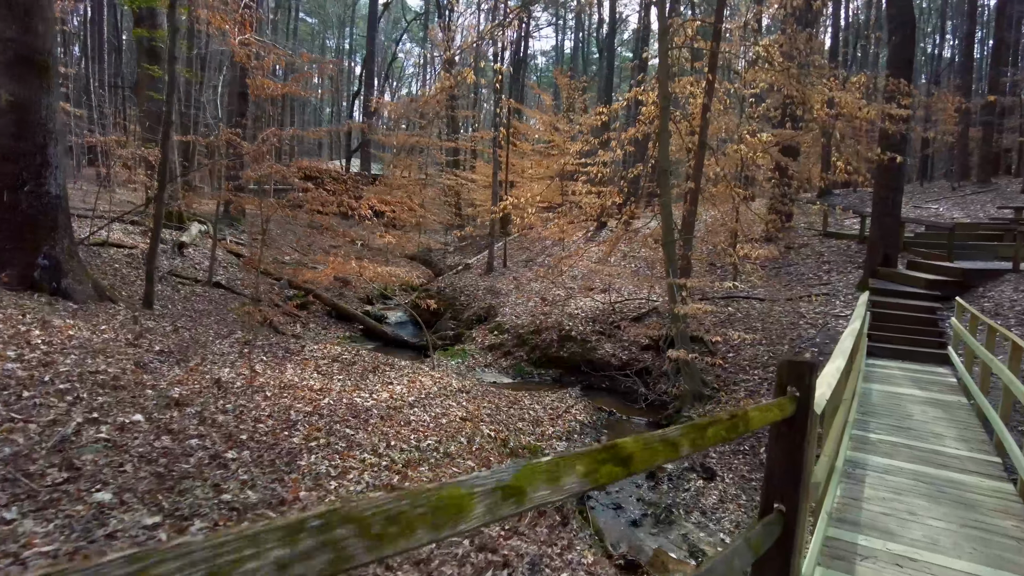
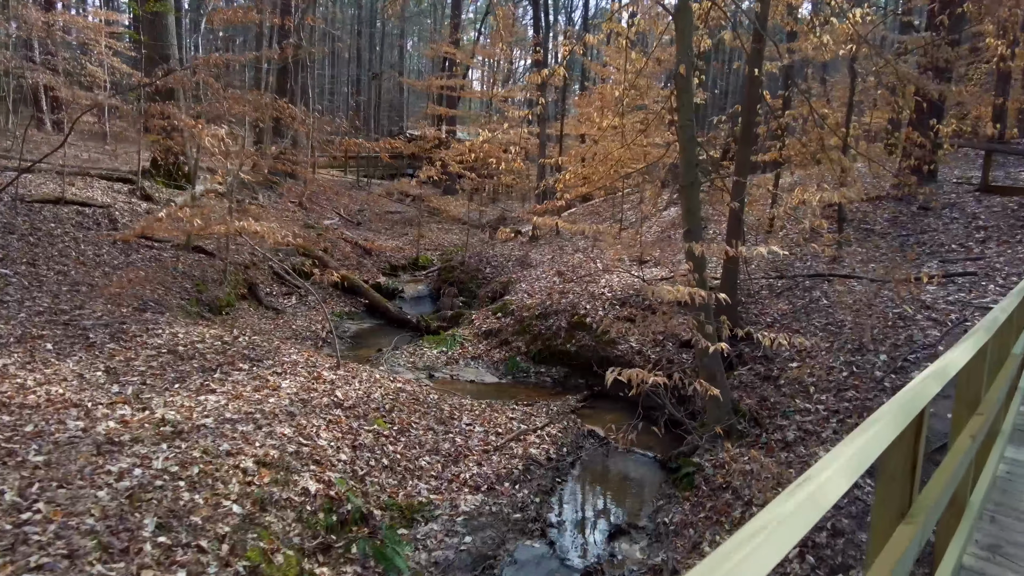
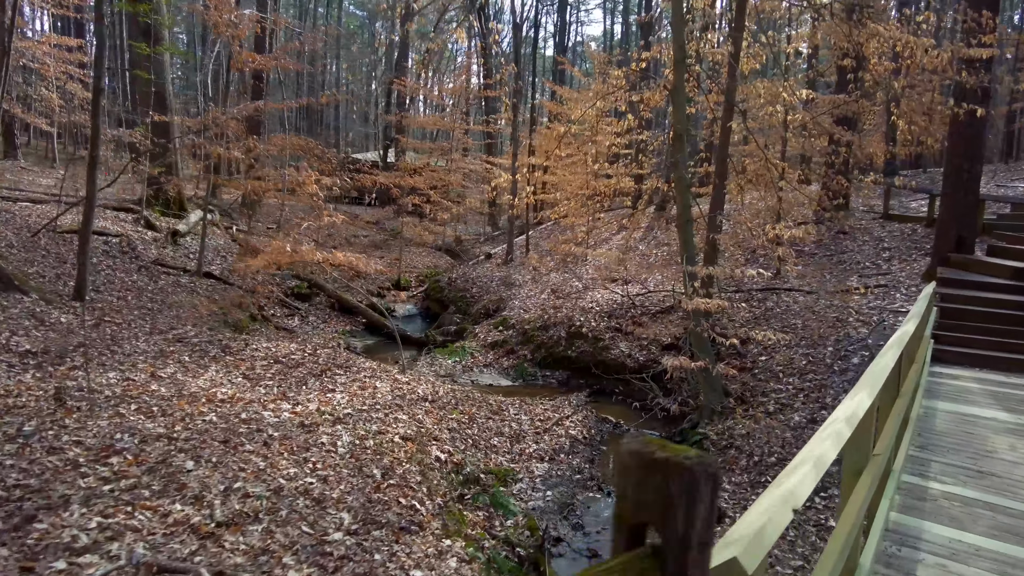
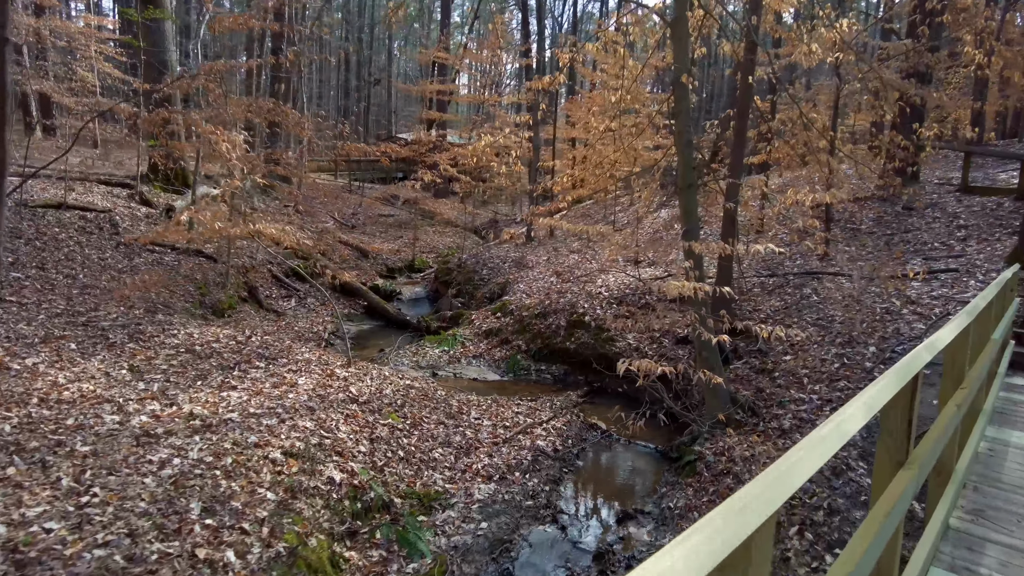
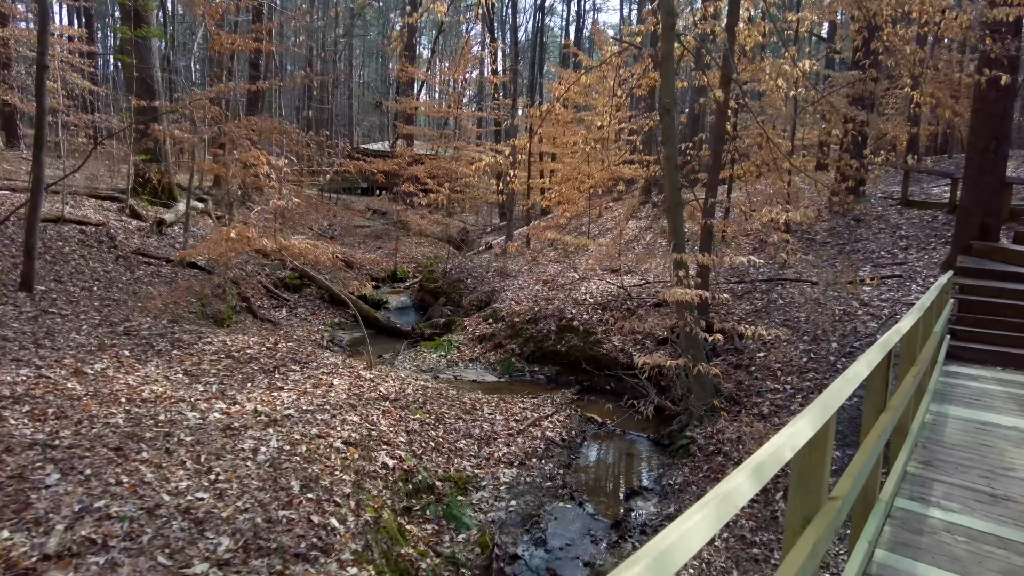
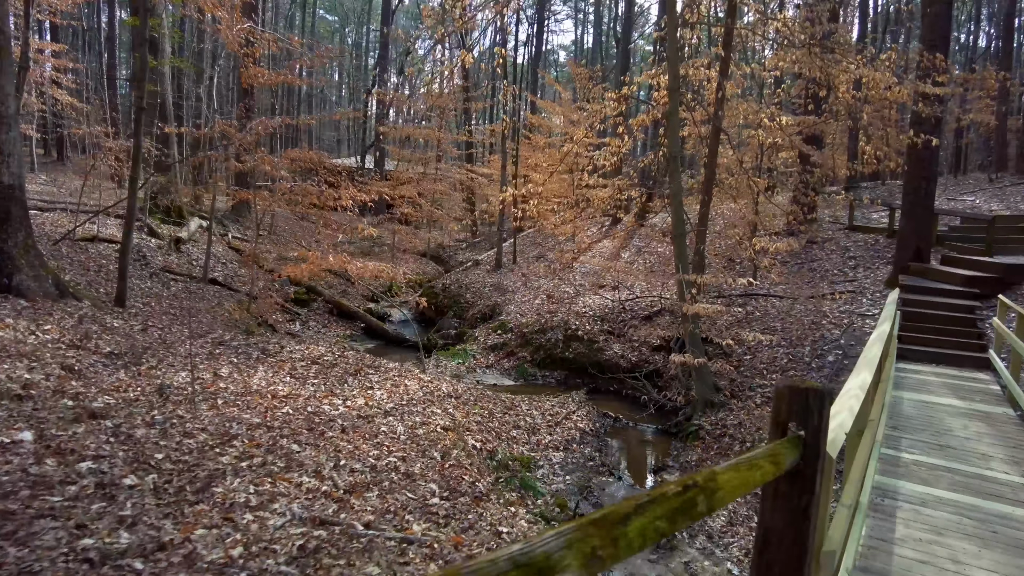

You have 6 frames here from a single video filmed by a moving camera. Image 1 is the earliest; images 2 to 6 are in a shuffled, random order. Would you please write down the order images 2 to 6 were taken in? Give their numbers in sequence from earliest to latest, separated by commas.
6, 3, 5, 4, 2
